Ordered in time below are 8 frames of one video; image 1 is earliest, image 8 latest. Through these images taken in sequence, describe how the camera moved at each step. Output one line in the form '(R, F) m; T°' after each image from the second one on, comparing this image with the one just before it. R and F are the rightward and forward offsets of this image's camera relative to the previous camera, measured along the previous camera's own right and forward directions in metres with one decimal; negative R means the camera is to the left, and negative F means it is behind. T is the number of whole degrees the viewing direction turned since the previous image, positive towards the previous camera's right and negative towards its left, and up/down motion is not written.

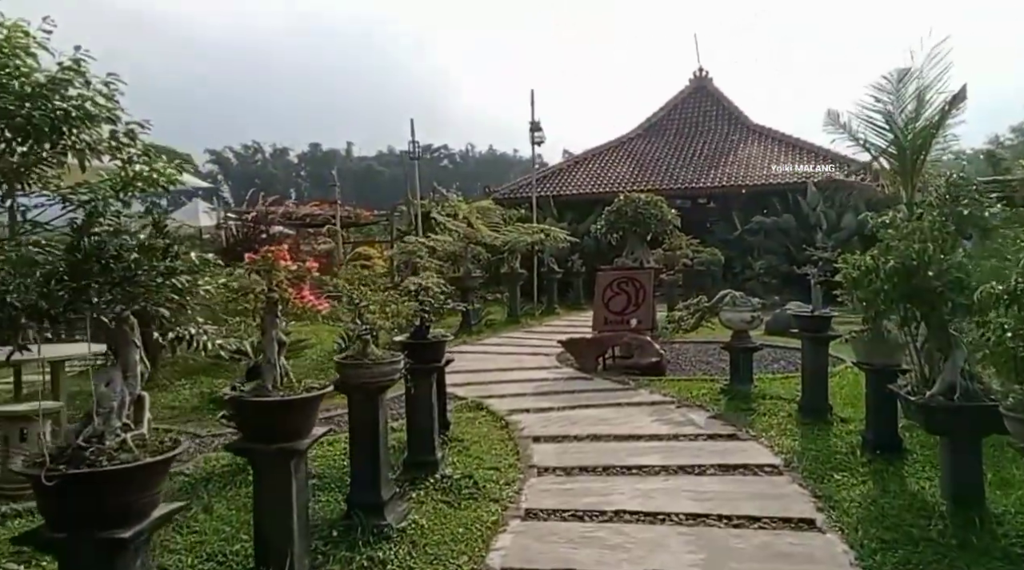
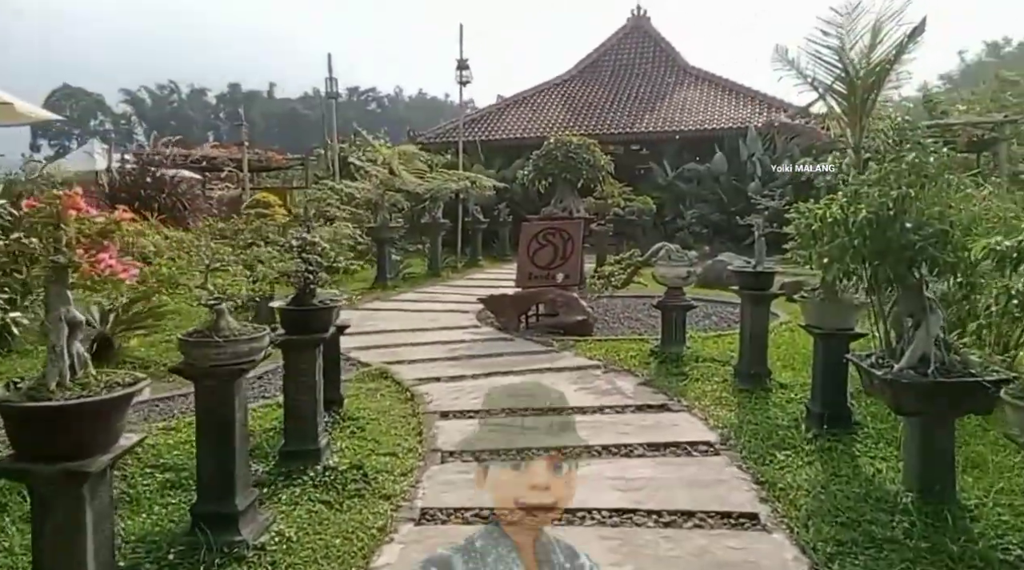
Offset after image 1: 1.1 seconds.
(+0.1, +0.6) m; +5°
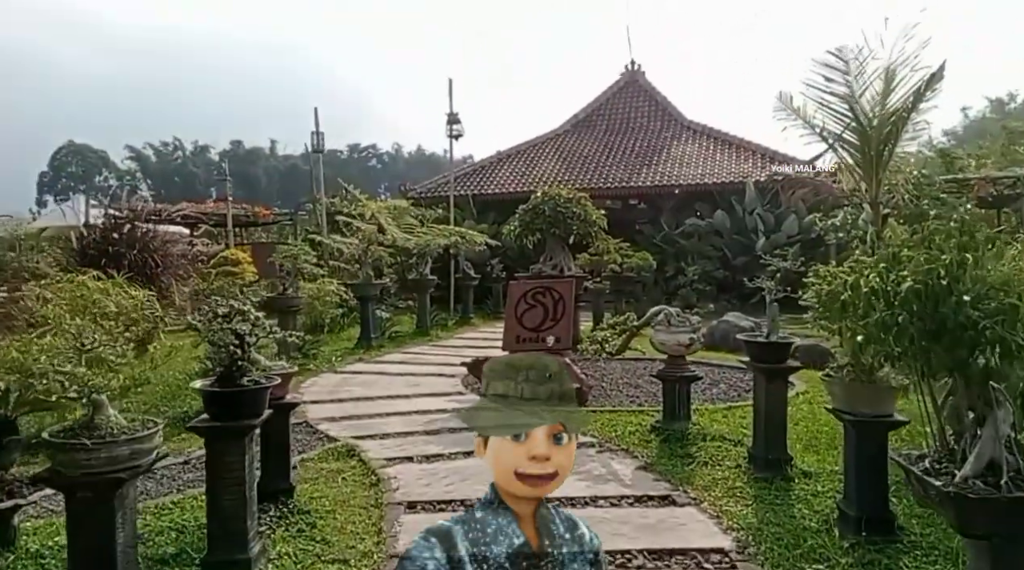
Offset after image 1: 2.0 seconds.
(+0.1, +0.5) m; 0°
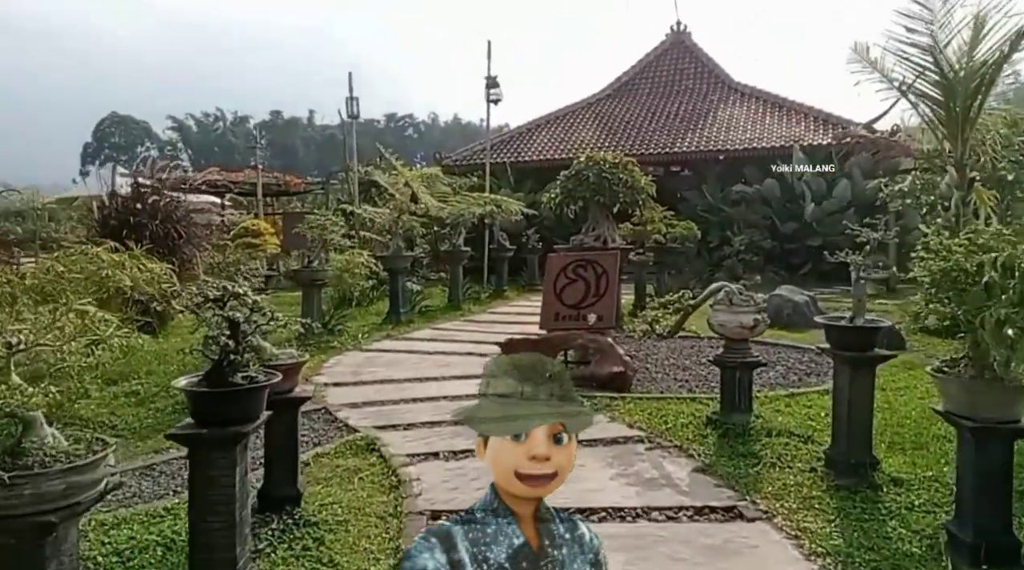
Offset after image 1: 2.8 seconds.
(0.0, +0.5) m; -3°
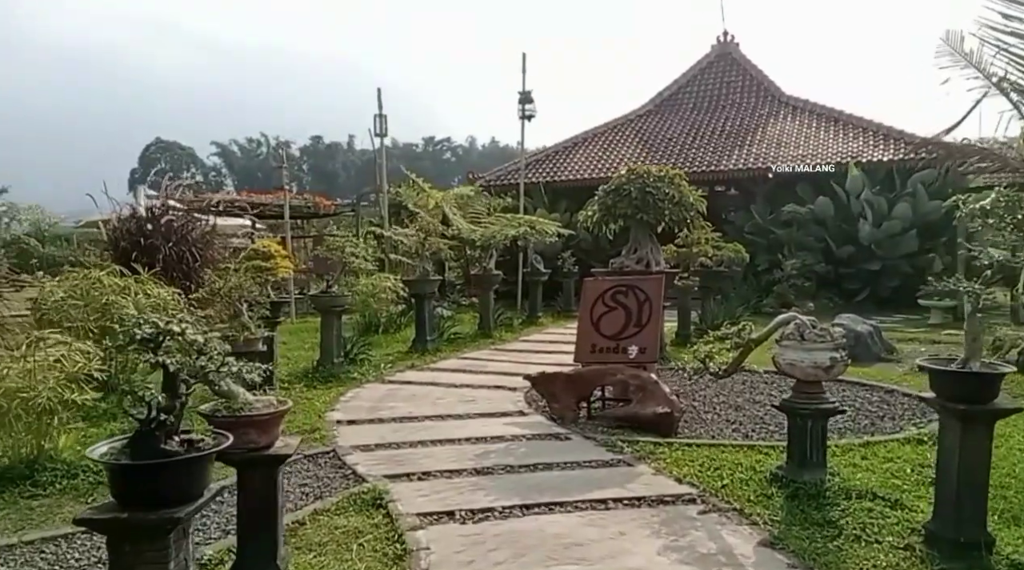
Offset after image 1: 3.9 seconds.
(0.0, +0.5) m; -3°
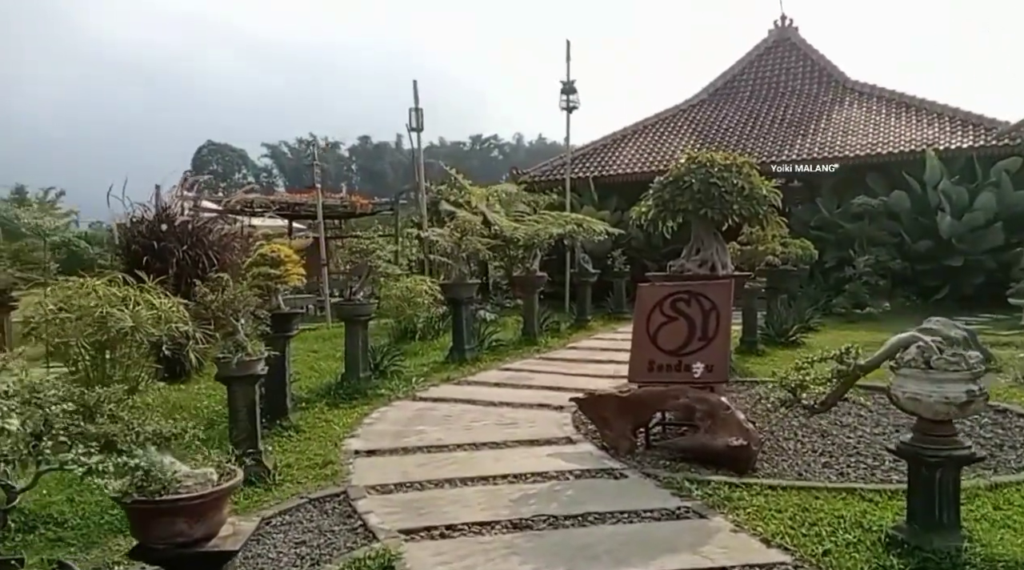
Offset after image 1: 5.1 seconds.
(0.0, +0.7) m; -3°
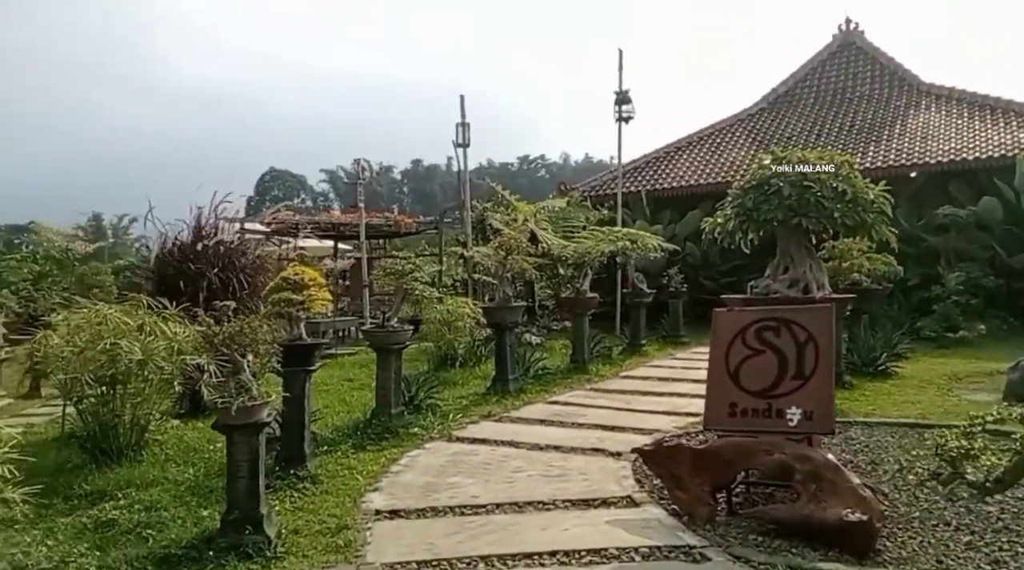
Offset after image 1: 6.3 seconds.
(0.0, +0.7) m; -4°
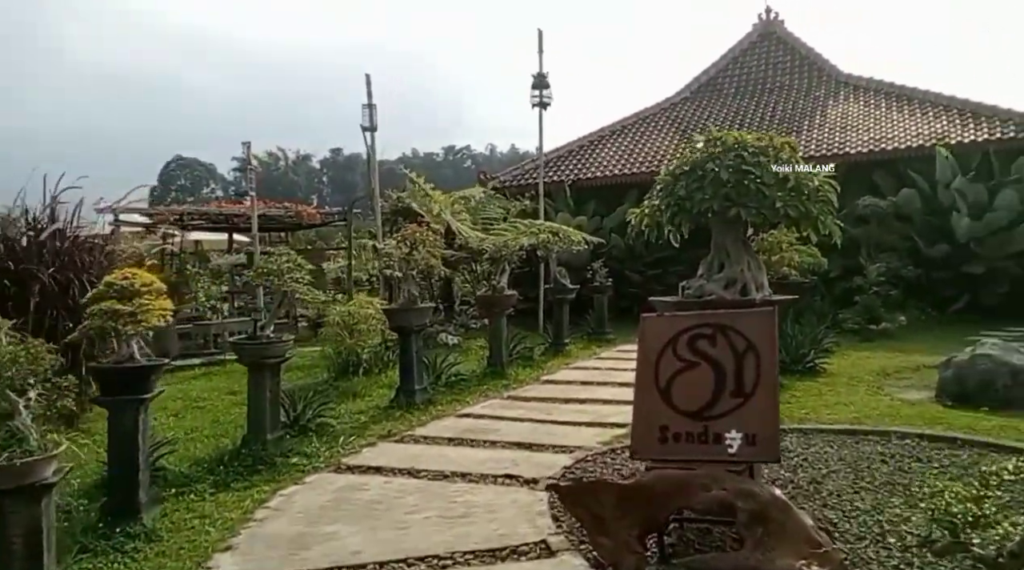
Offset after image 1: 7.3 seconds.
(+0.2, +0.7) m; +5°
